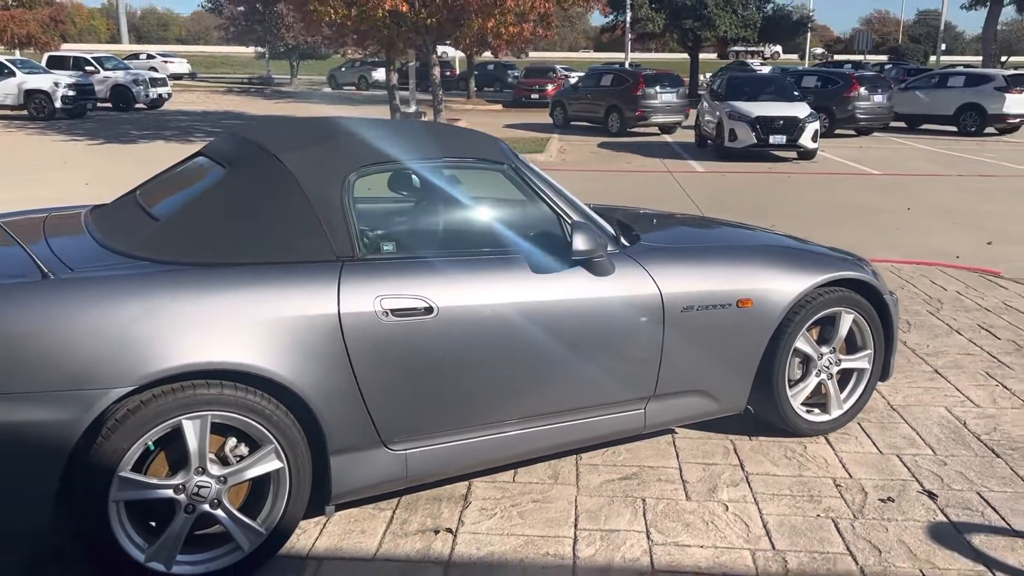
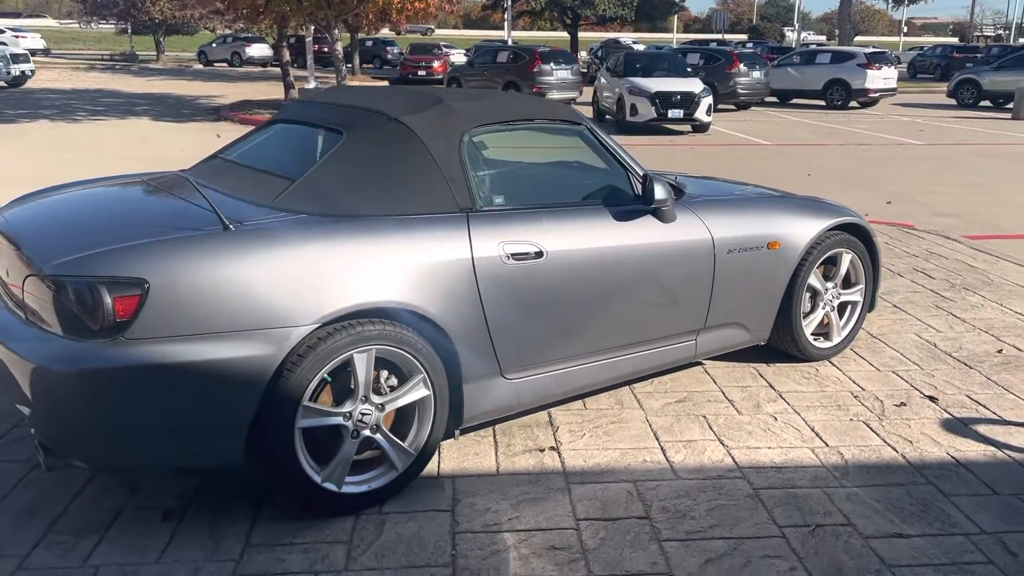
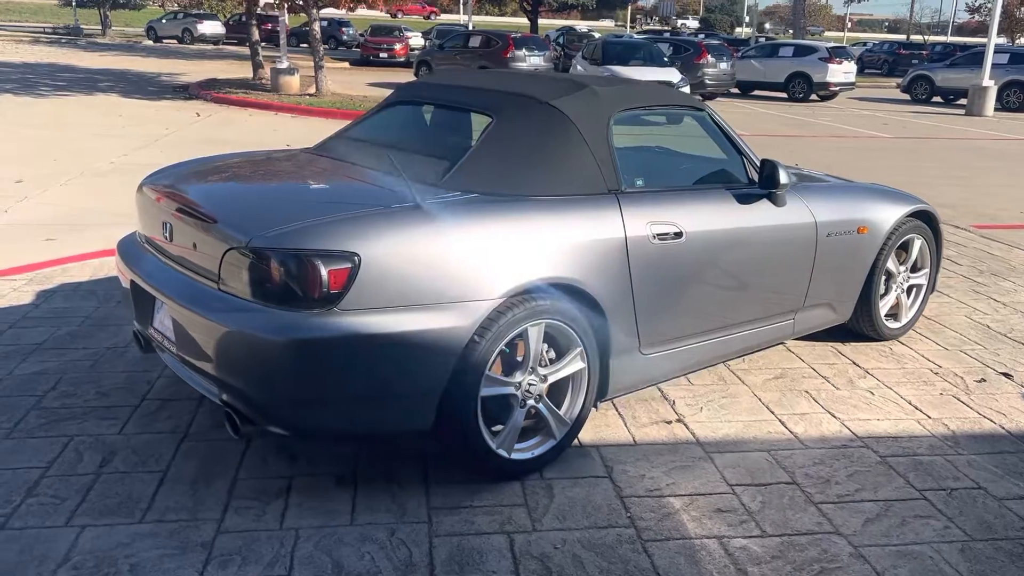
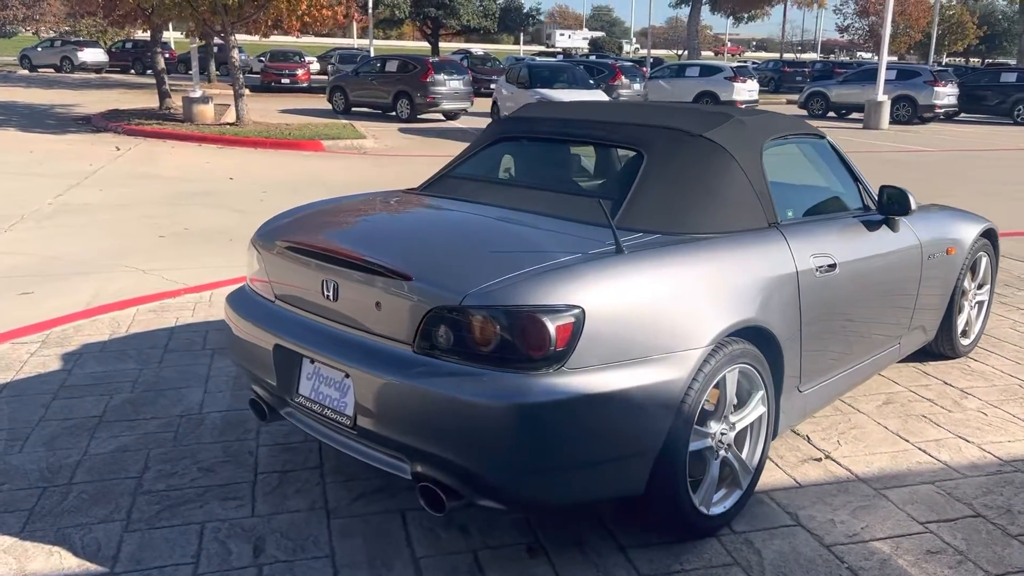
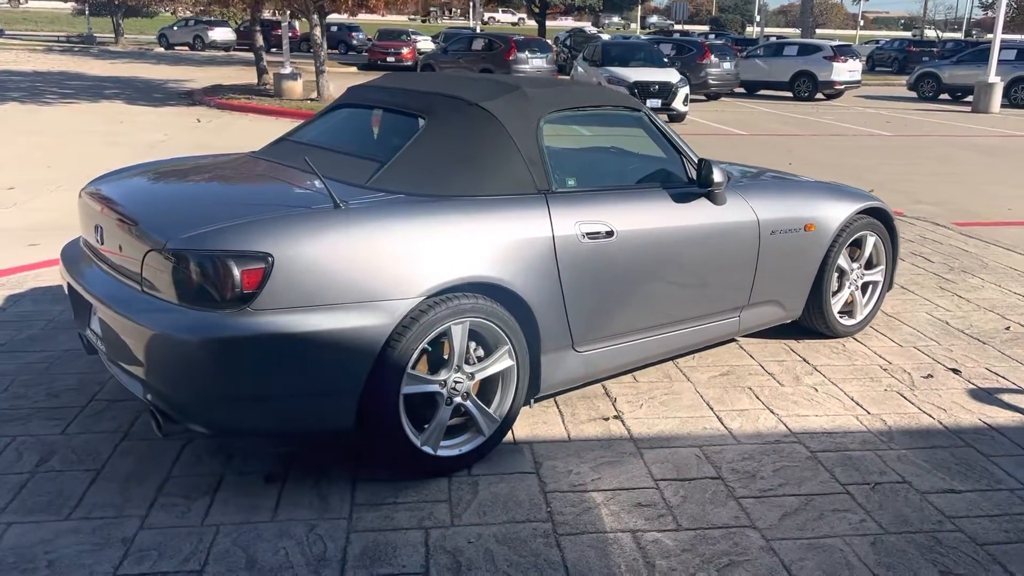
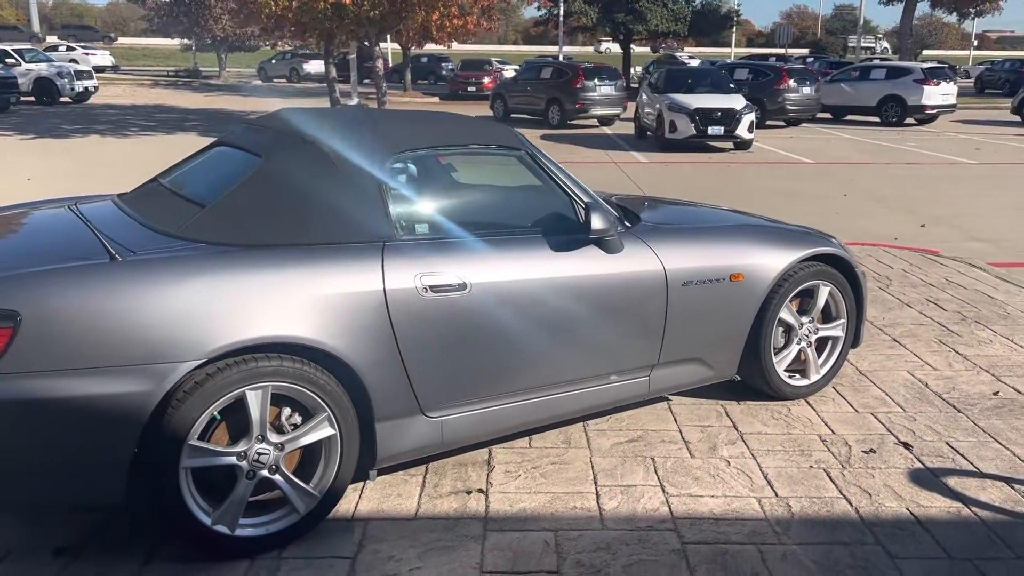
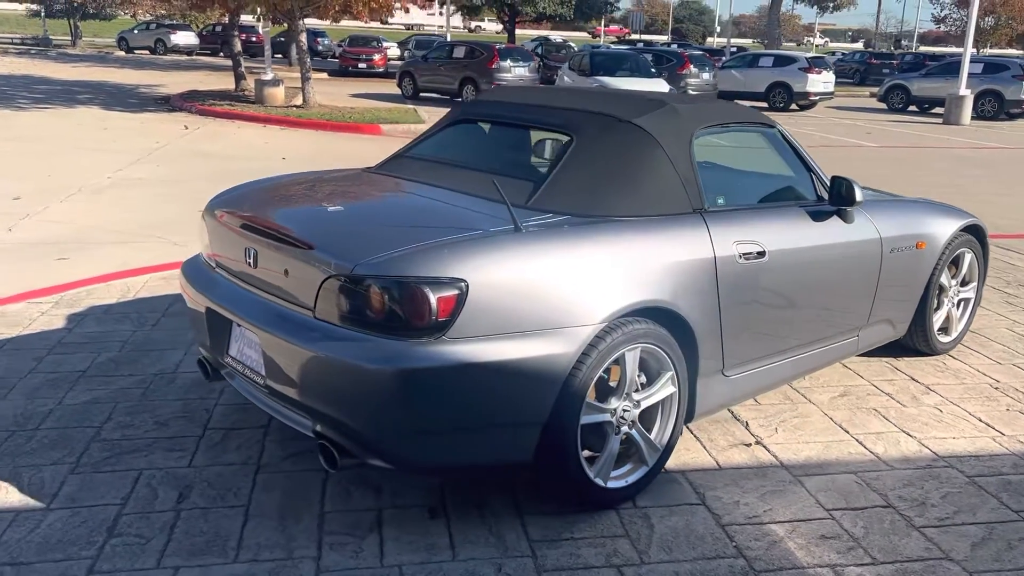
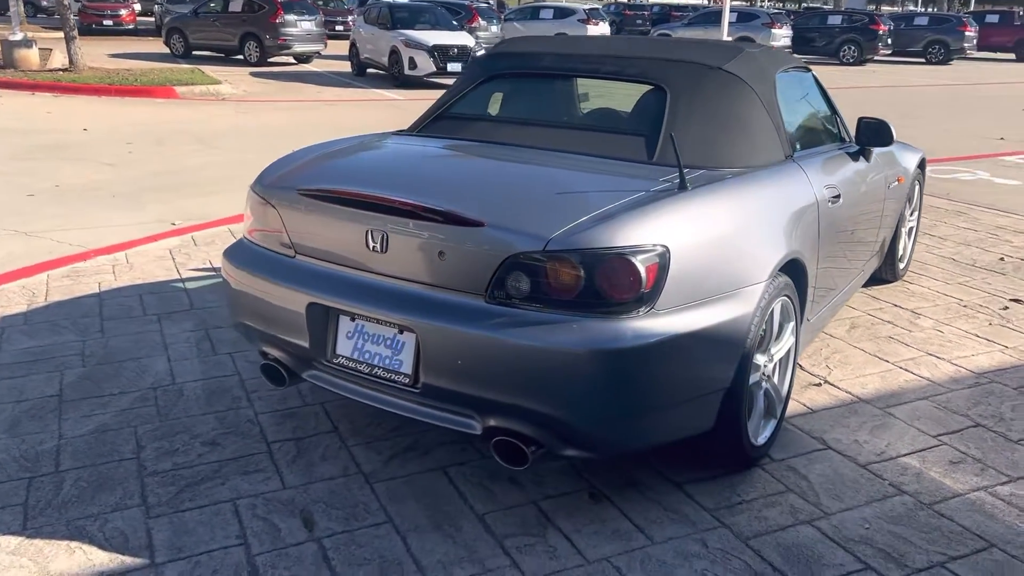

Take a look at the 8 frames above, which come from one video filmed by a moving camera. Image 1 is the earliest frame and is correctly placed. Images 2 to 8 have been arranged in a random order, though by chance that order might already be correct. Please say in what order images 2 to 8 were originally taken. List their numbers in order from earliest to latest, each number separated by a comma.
6, 2, 5, 3, 7, 4, 8
